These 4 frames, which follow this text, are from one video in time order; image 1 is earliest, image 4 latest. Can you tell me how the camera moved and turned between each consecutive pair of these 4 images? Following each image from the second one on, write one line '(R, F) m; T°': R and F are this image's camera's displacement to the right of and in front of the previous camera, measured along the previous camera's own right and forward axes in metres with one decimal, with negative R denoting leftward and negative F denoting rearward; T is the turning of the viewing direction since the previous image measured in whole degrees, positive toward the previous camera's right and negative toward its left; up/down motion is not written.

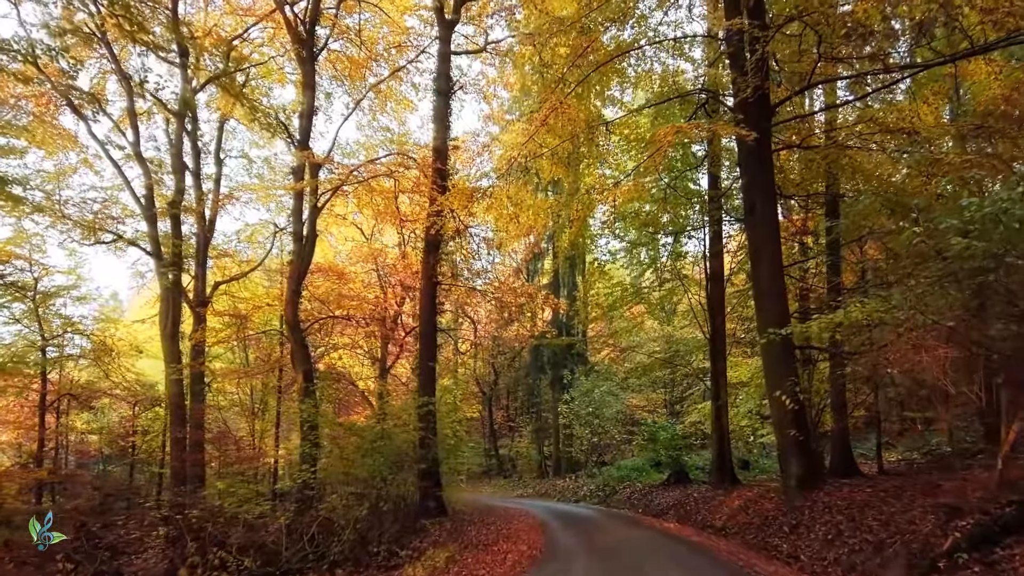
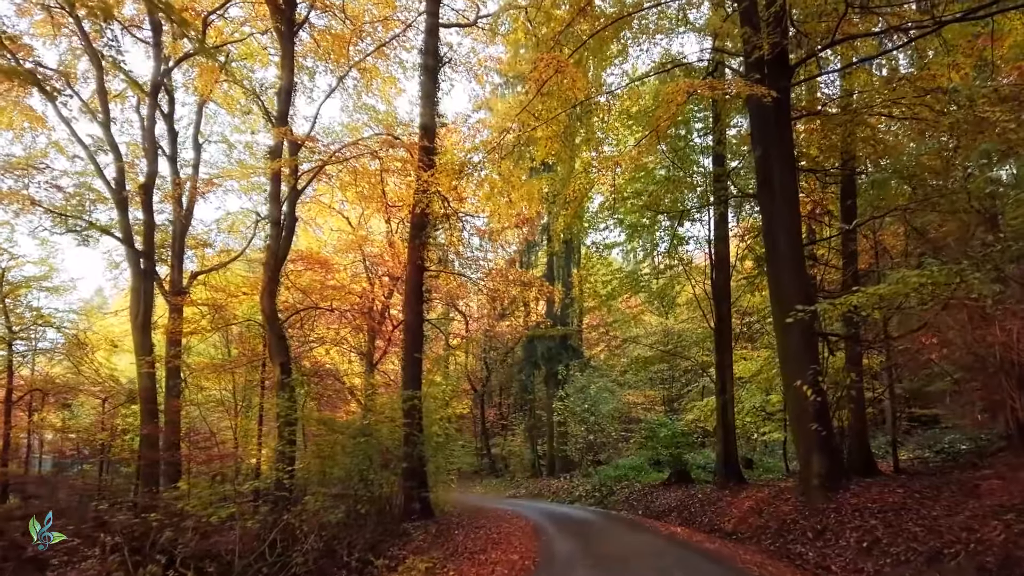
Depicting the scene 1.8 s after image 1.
(0.0, +0.8) m; +1°
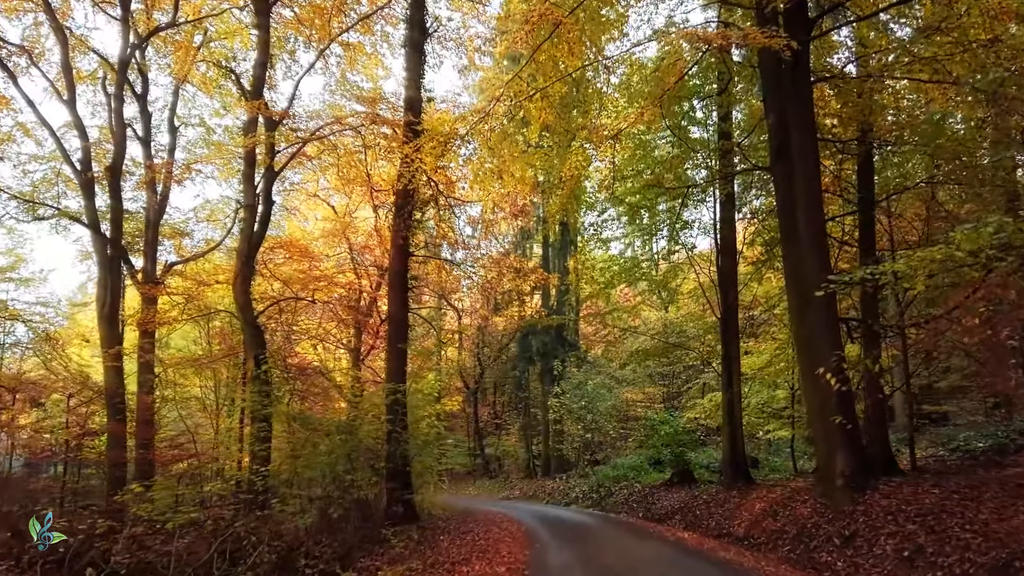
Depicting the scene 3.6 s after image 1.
(+0.1, +0.8) m; 0°
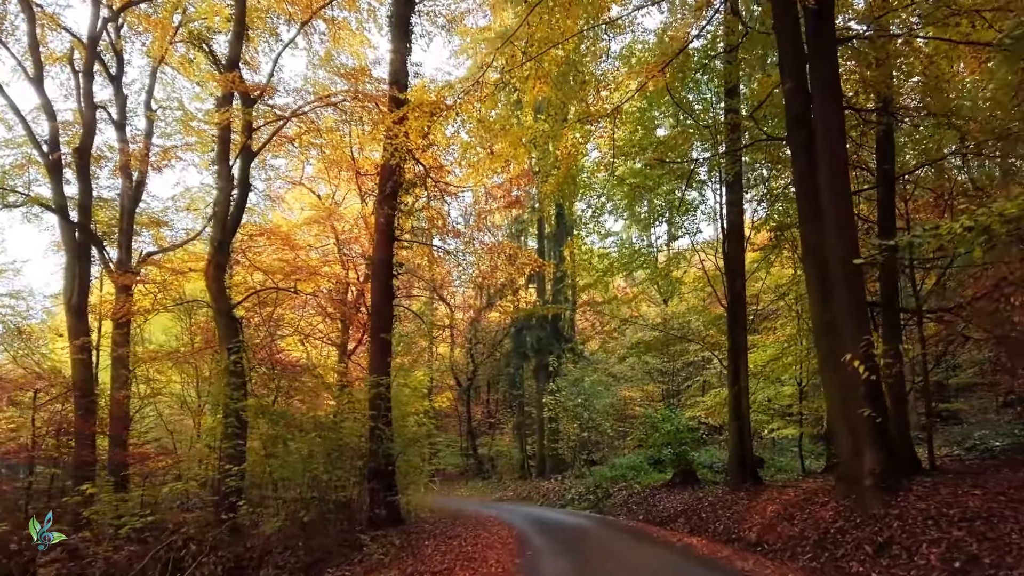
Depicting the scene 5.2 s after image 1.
(+0.1, +0.7) m; 0°
